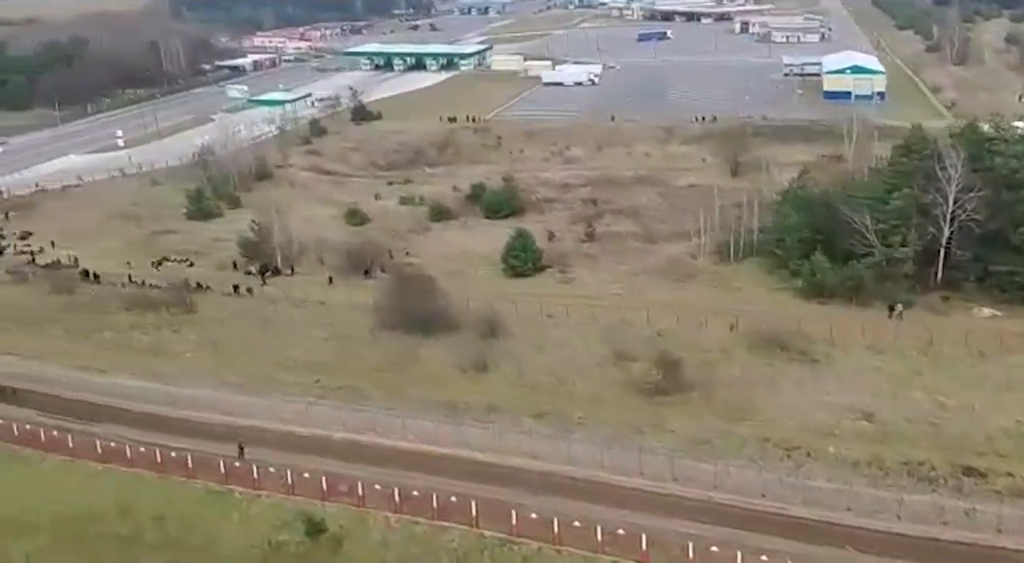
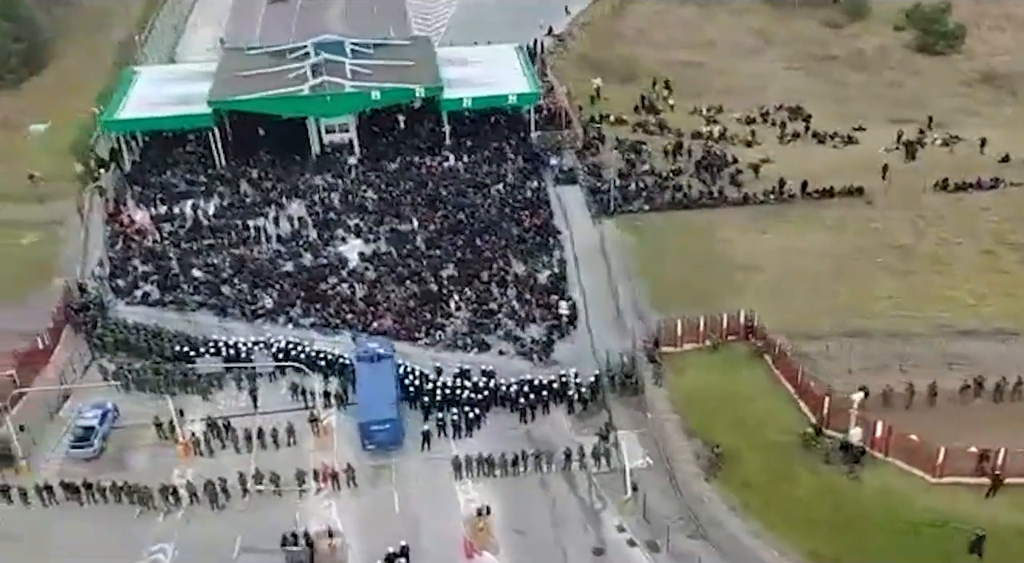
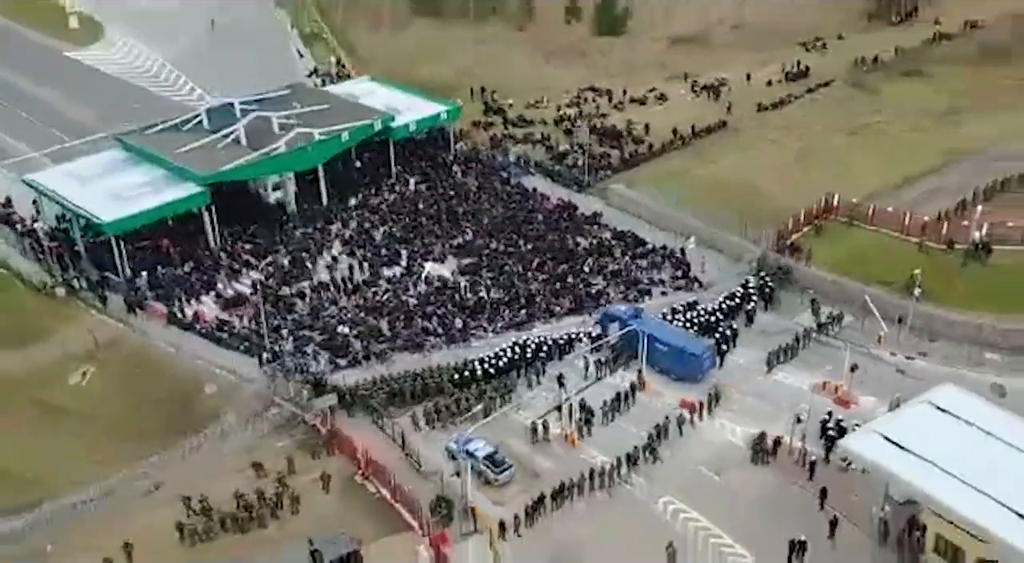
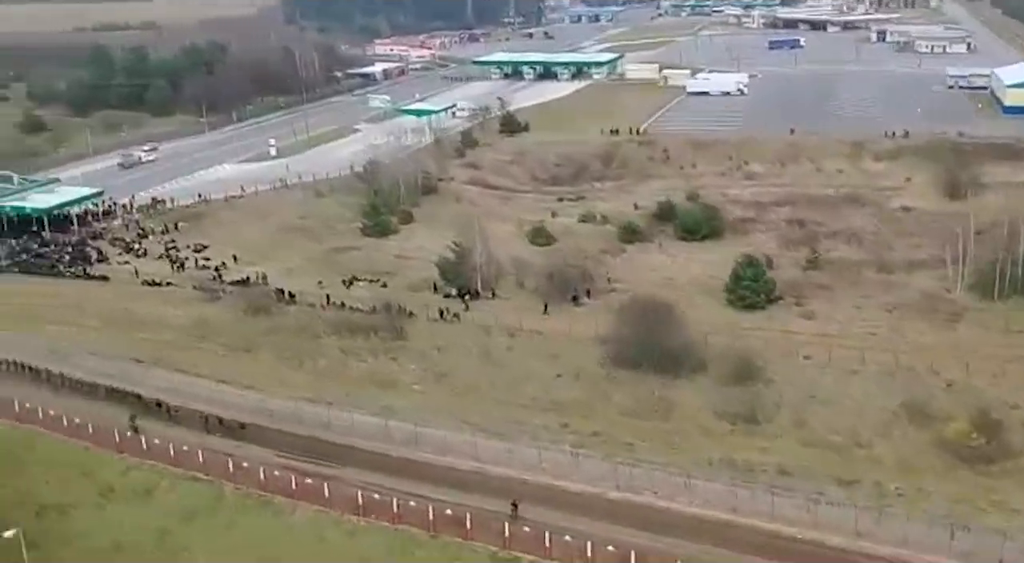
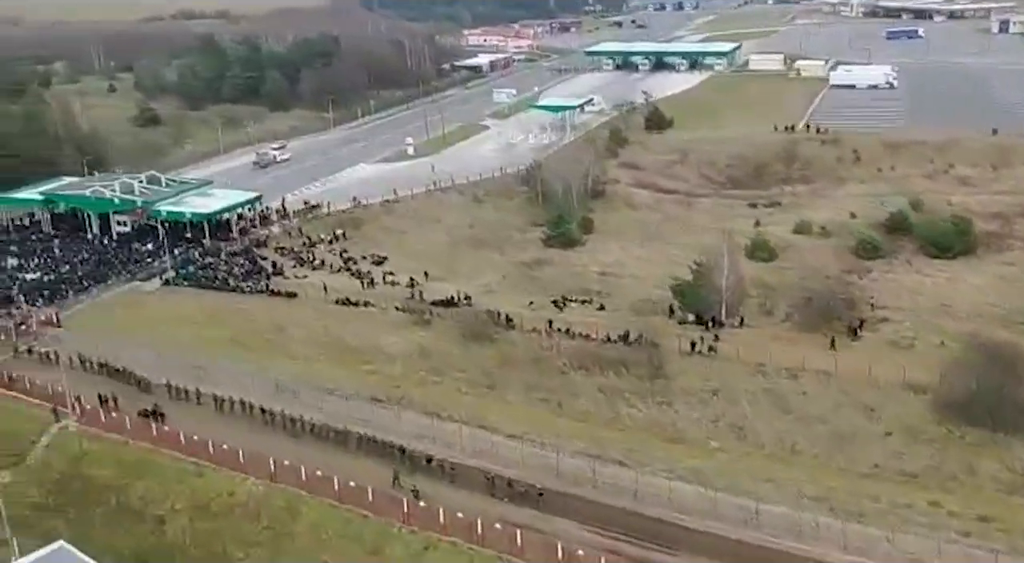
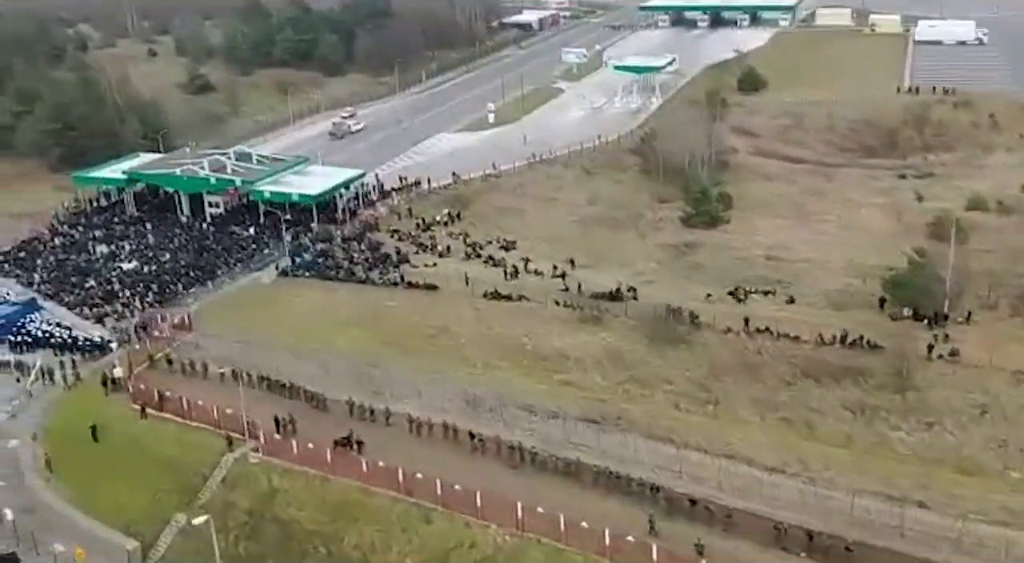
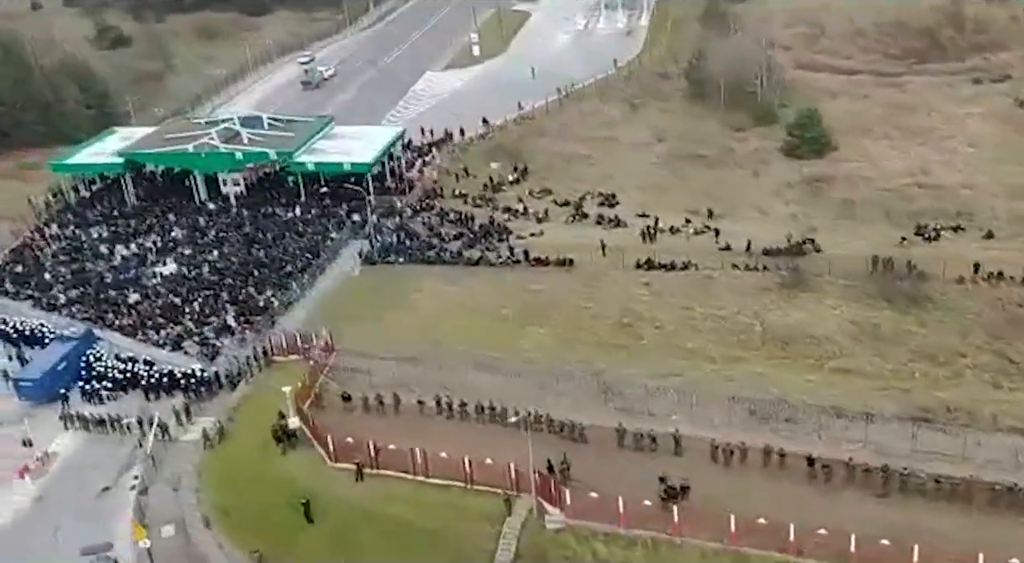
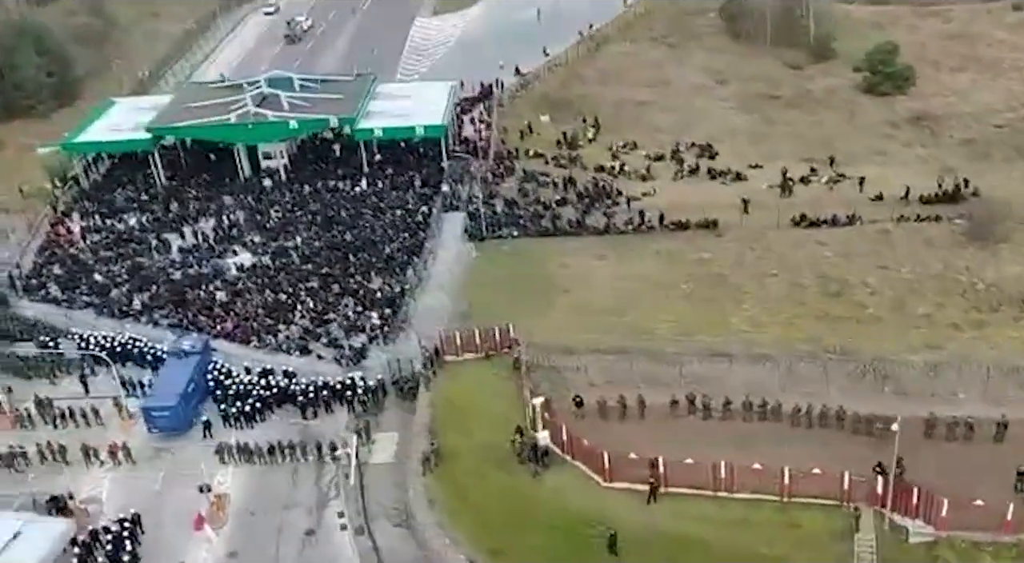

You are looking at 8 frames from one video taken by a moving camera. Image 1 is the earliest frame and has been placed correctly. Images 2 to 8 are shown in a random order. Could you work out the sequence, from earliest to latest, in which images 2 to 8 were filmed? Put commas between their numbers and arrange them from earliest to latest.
4, 5, 6, 7, 8, 2, 3
